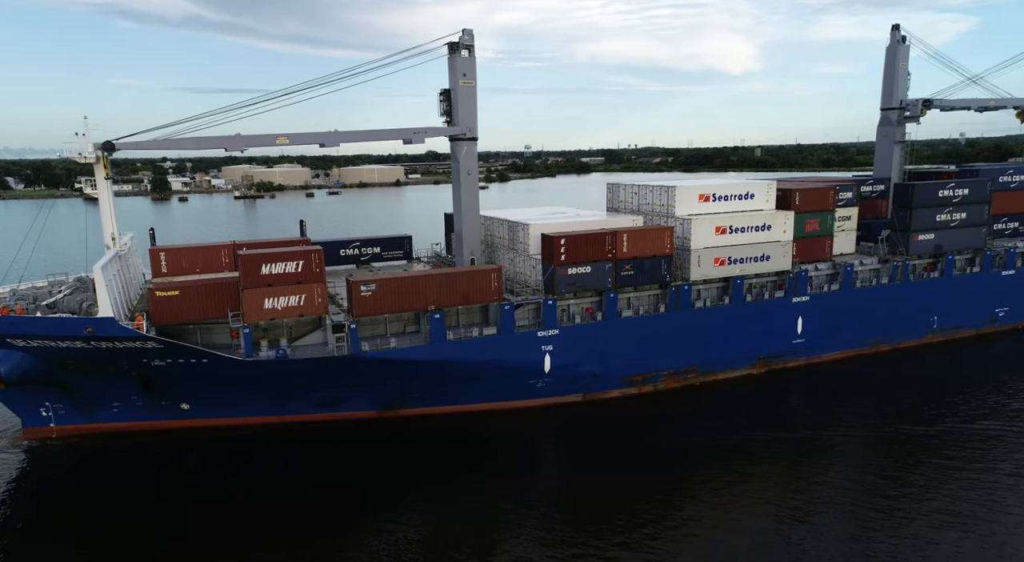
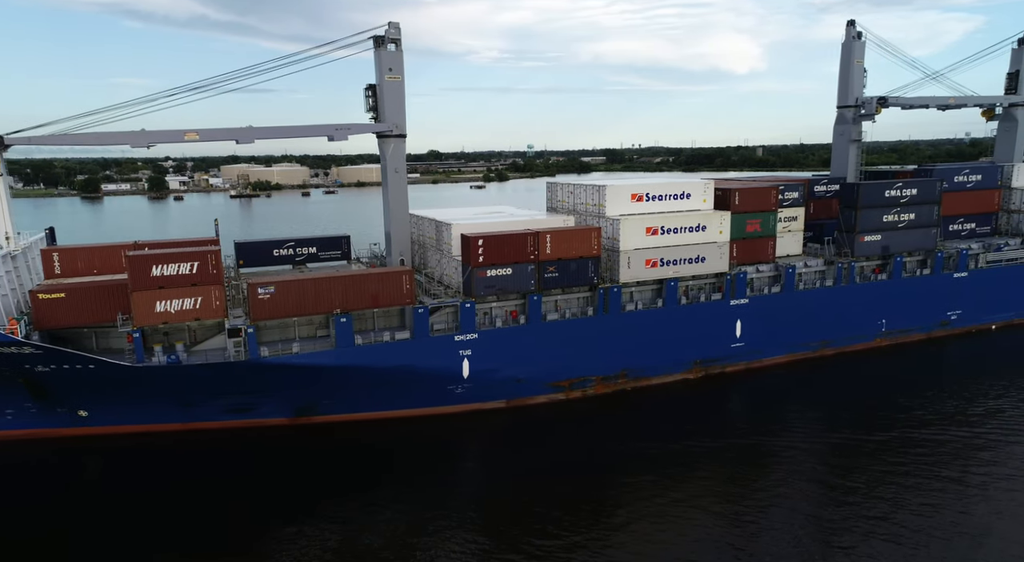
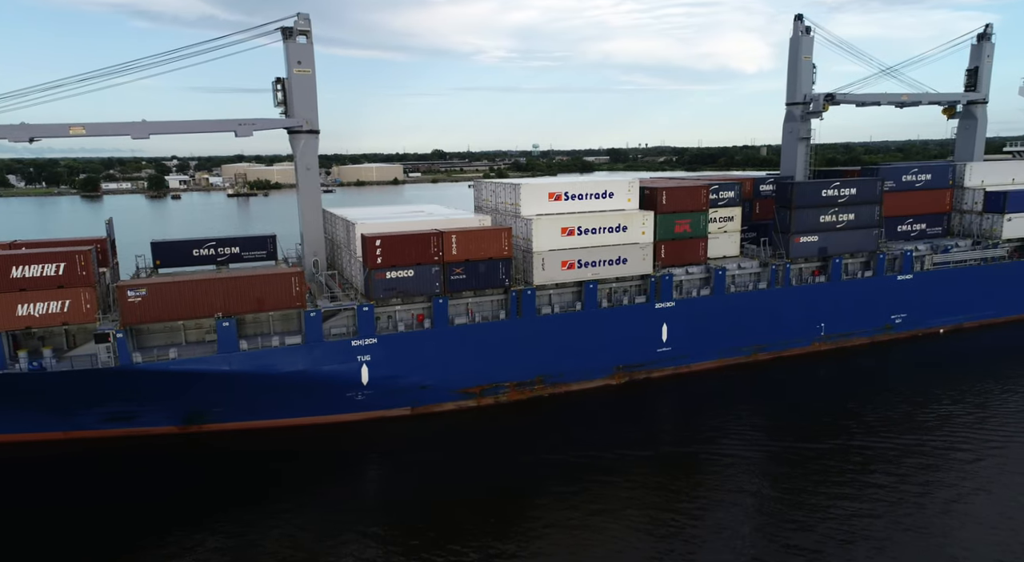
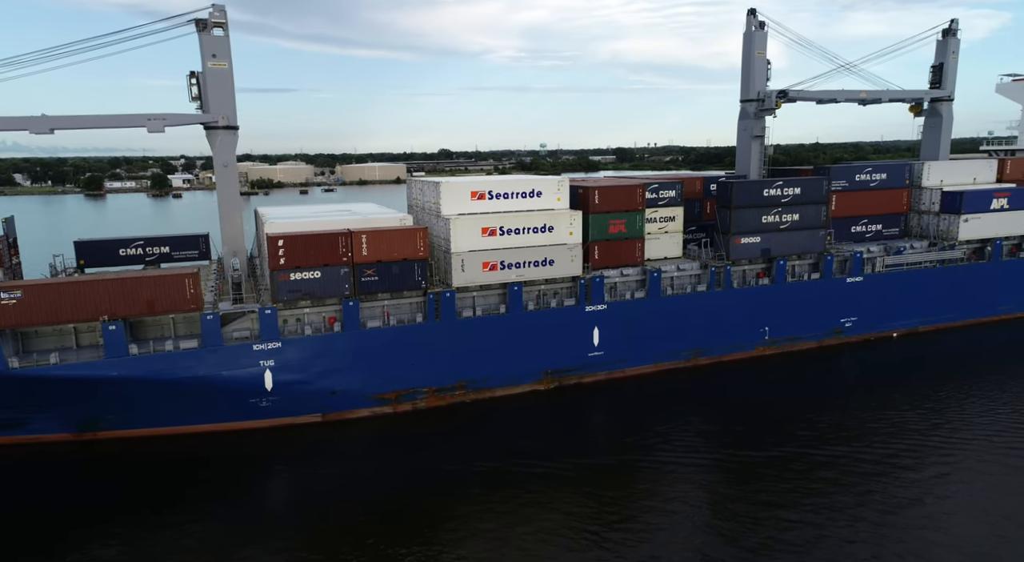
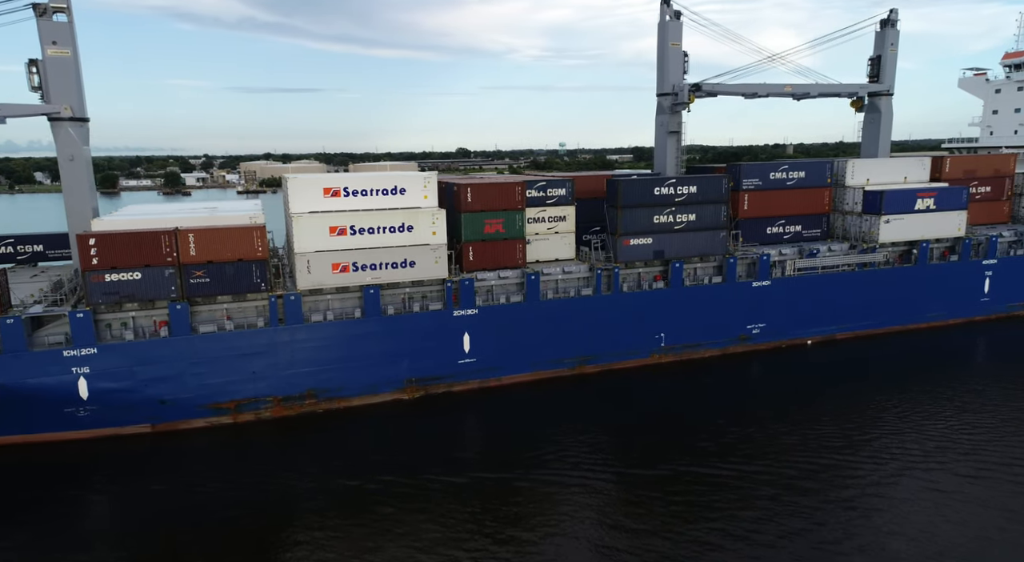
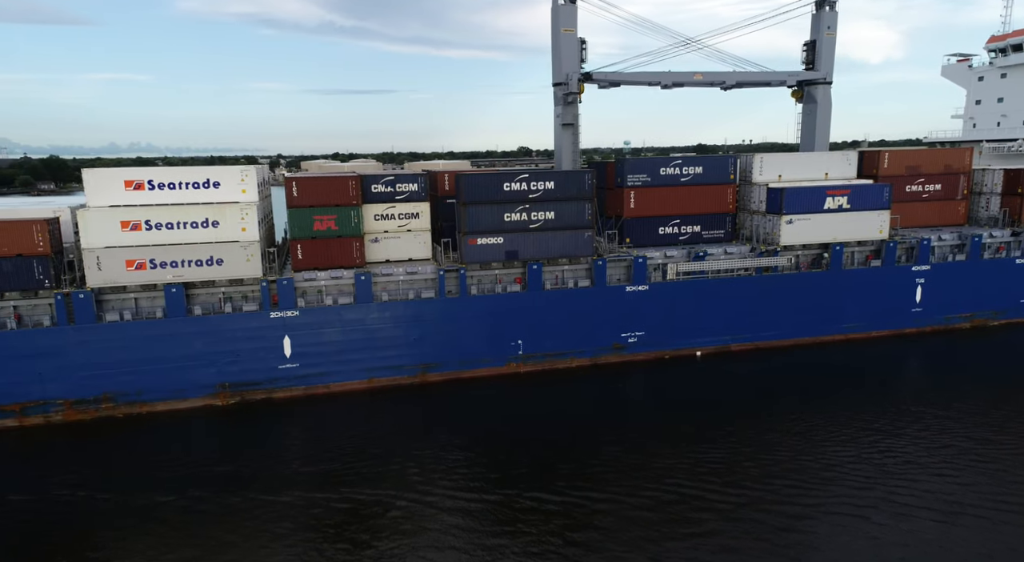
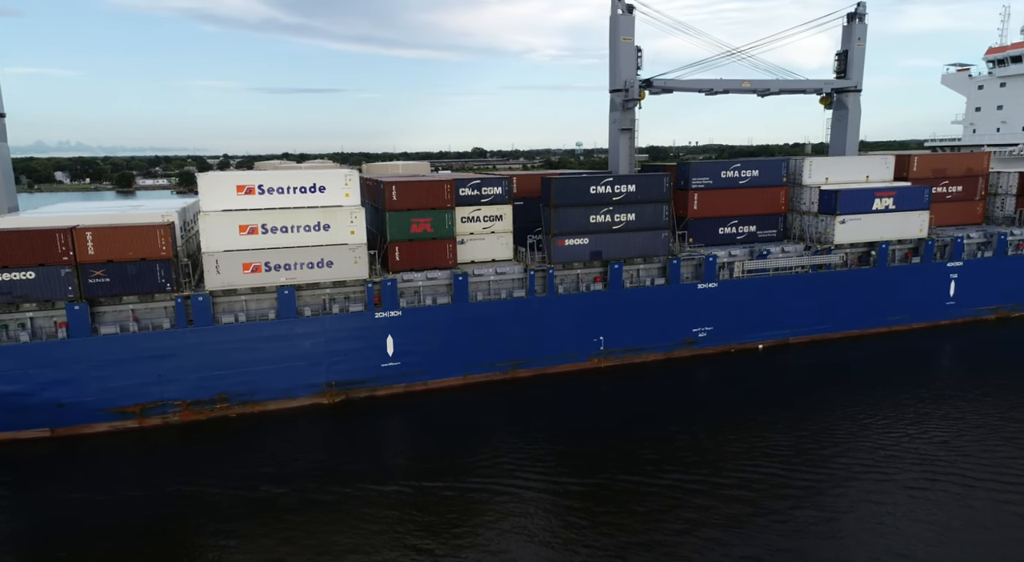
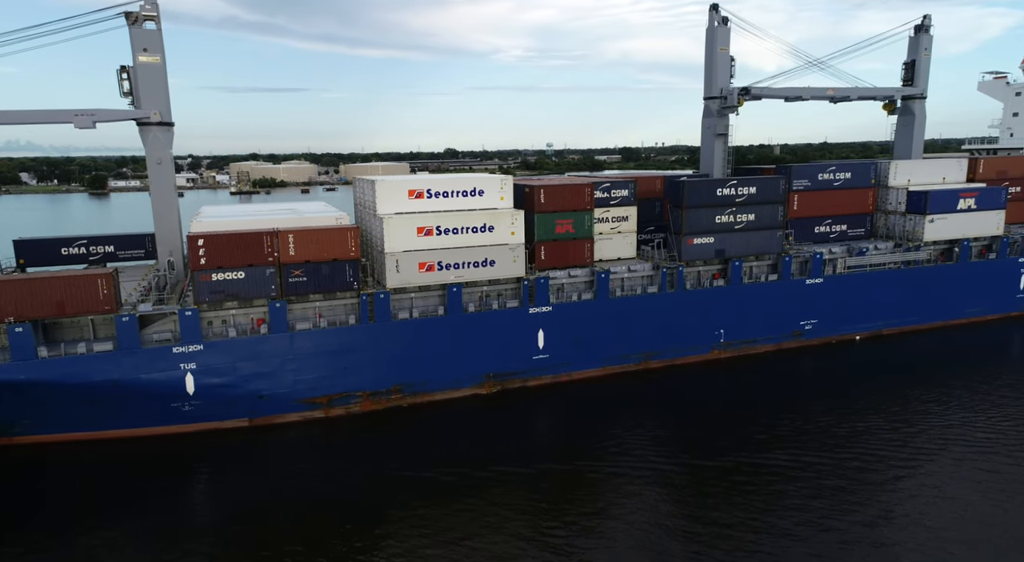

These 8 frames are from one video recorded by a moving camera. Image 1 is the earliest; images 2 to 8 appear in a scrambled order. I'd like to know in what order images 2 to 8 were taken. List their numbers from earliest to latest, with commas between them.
2, 3, 4, 8, 5, 7, 6
